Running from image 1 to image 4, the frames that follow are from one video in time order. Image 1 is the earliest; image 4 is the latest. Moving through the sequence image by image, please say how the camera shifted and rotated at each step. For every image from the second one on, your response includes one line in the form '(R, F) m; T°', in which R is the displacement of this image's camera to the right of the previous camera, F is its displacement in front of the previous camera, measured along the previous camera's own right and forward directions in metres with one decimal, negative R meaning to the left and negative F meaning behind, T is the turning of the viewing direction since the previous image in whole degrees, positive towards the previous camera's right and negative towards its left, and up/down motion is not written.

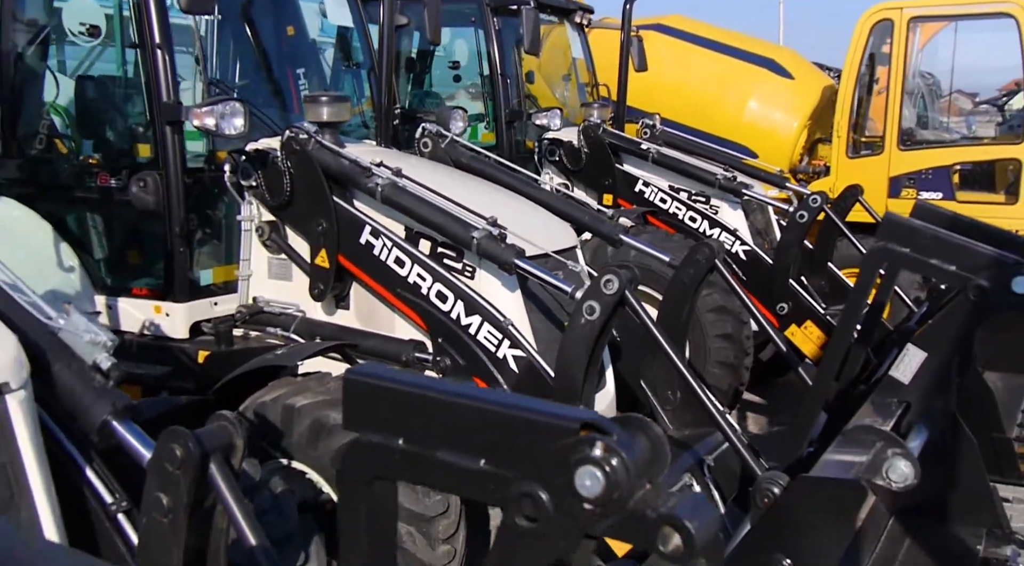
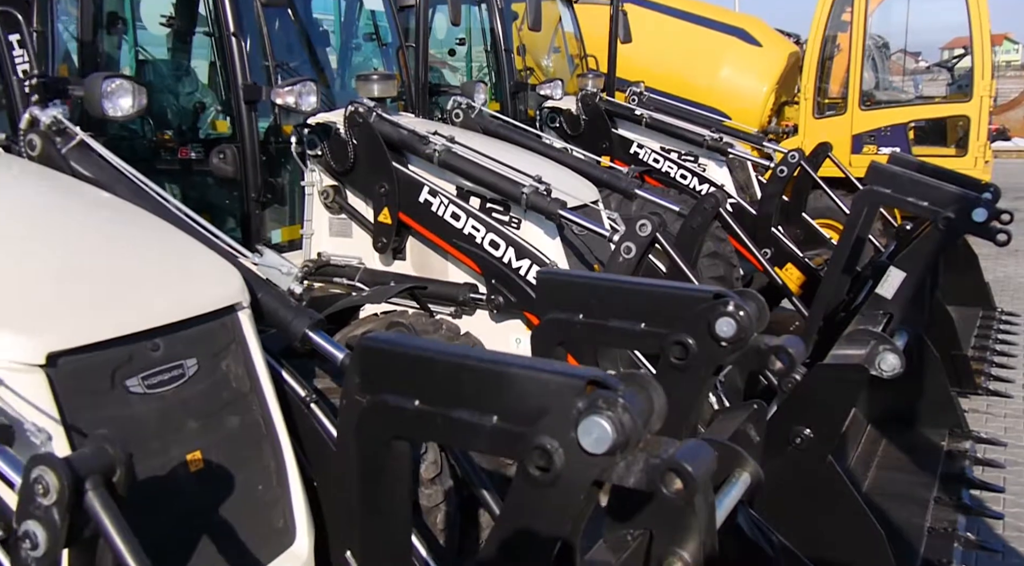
(-0.3, -0.5) m; +3°
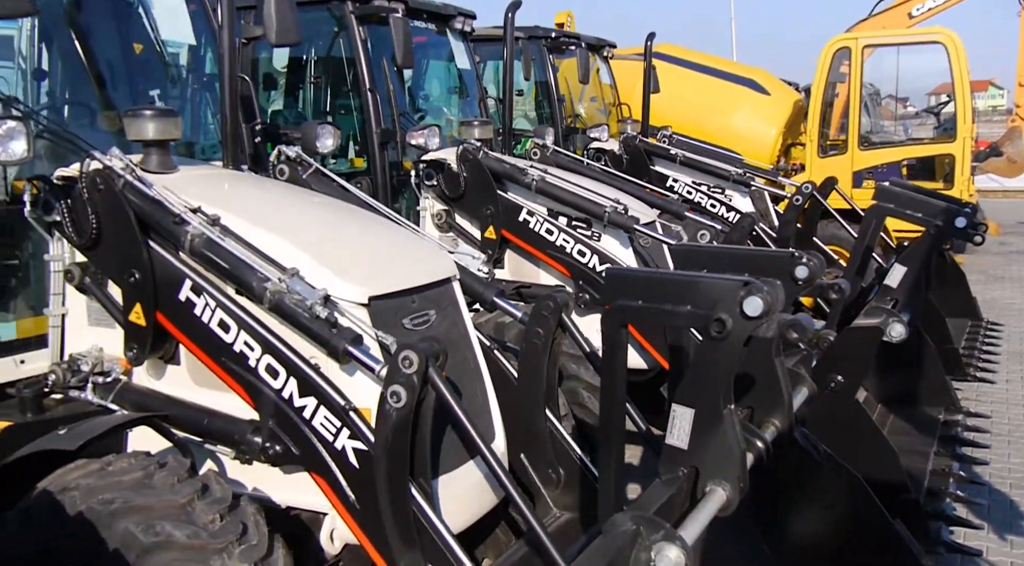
(-0.4, -0.8) m; 0°
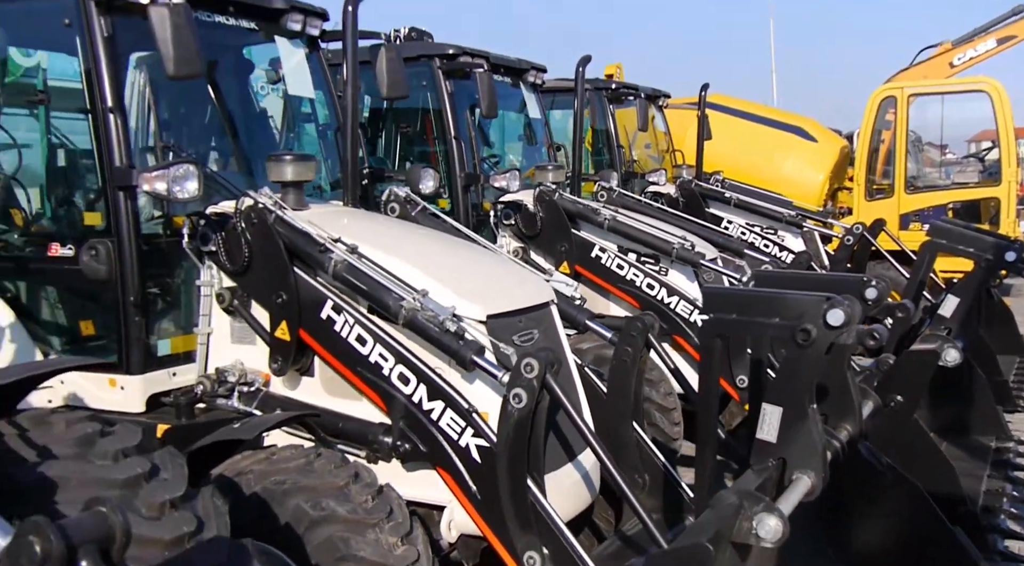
(-0.2, -0.3) m; -3°
